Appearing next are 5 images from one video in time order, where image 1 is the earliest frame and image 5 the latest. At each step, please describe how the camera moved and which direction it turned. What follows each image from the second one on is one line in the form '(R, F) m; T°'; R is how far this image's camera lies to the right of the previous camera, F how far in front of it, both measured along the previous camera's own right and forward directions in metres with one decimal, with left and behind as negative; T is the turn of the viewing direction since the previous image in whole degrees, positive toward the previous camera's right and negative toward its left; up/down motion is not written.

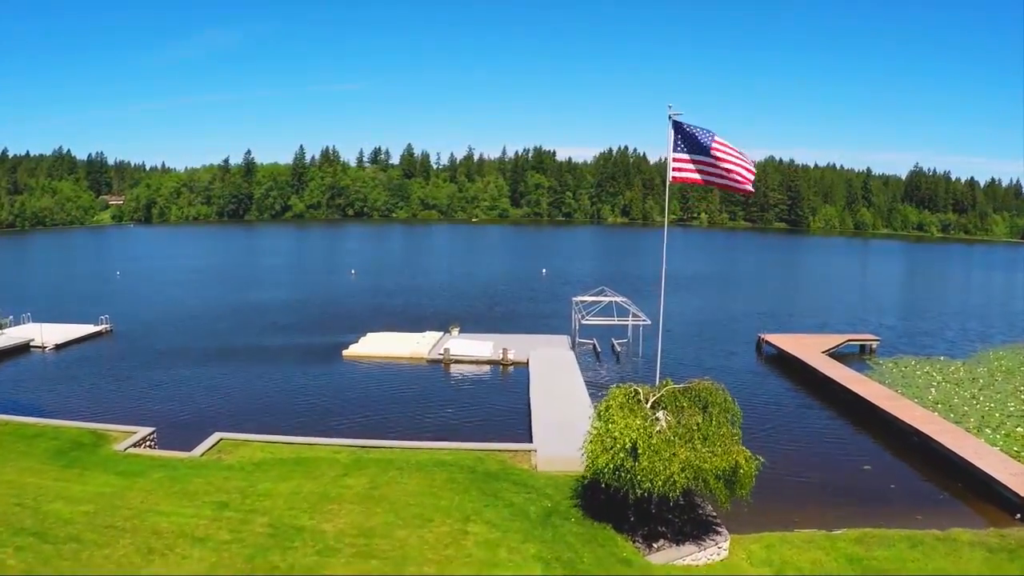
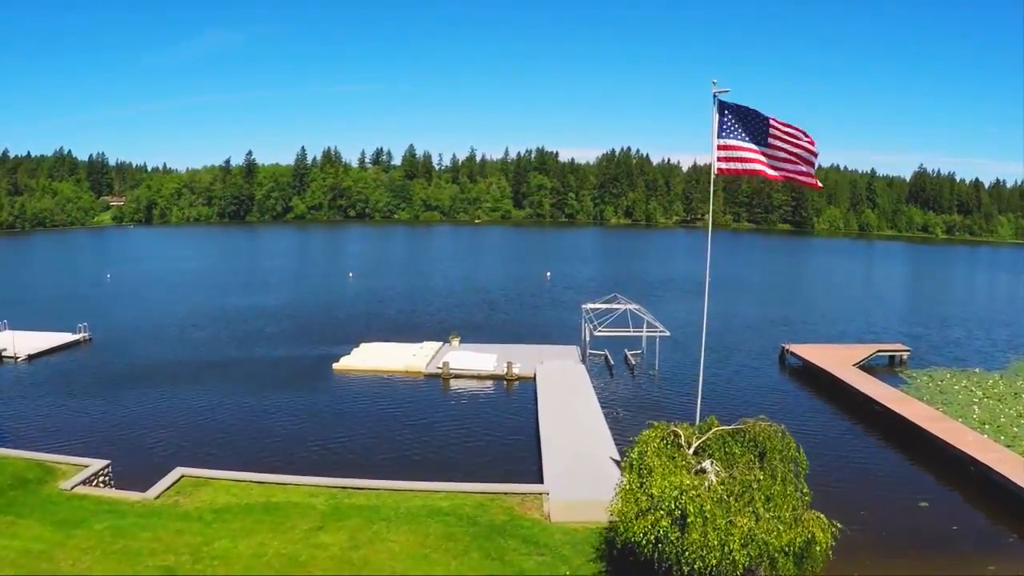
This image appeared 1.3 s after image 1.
(-0.2, +3.4) m; 0°
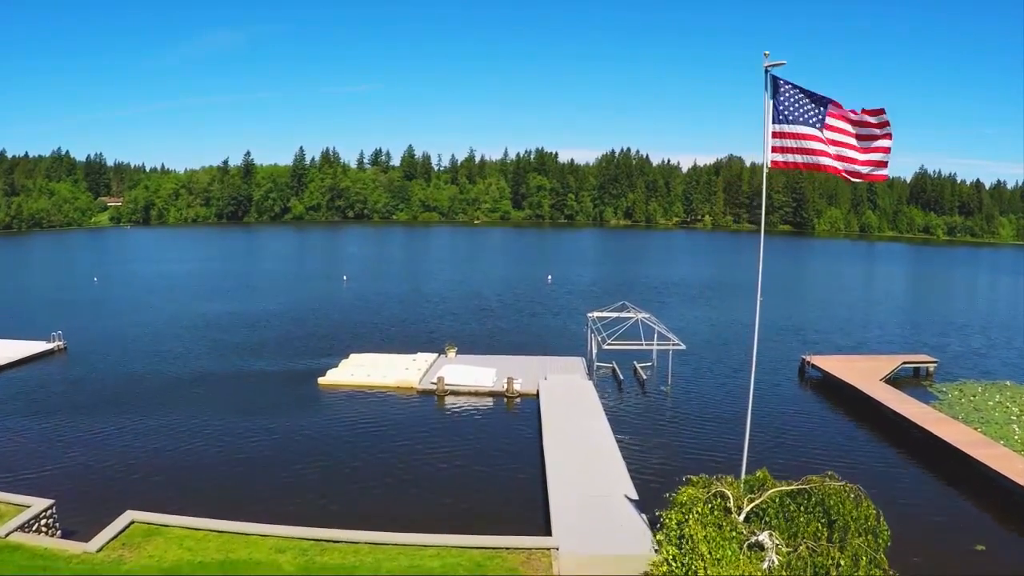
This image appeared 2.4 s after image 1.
(-0.1, +2.9) m; 0°
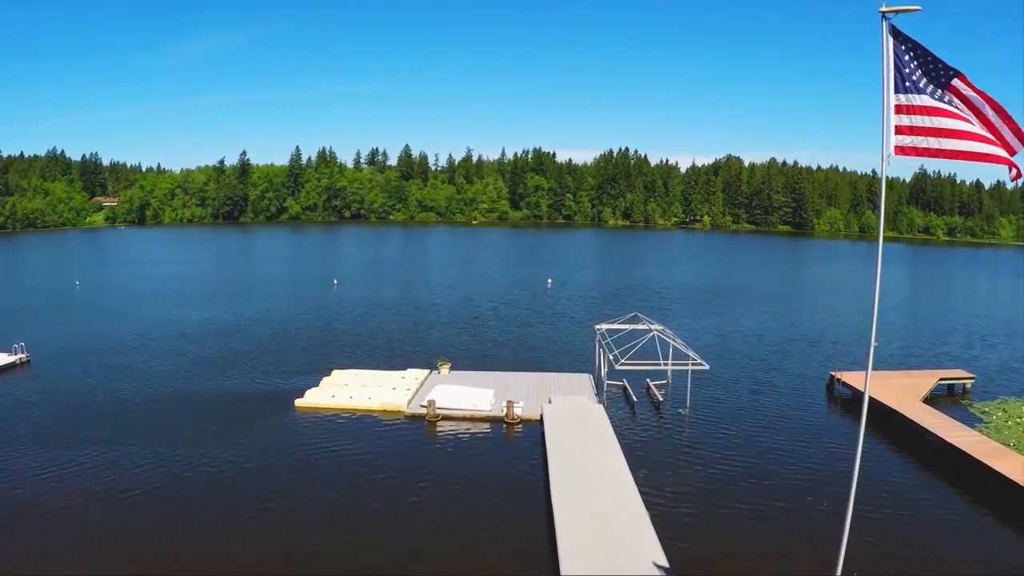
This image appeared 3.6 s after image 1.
(-0.1, +3.7) m; 0°
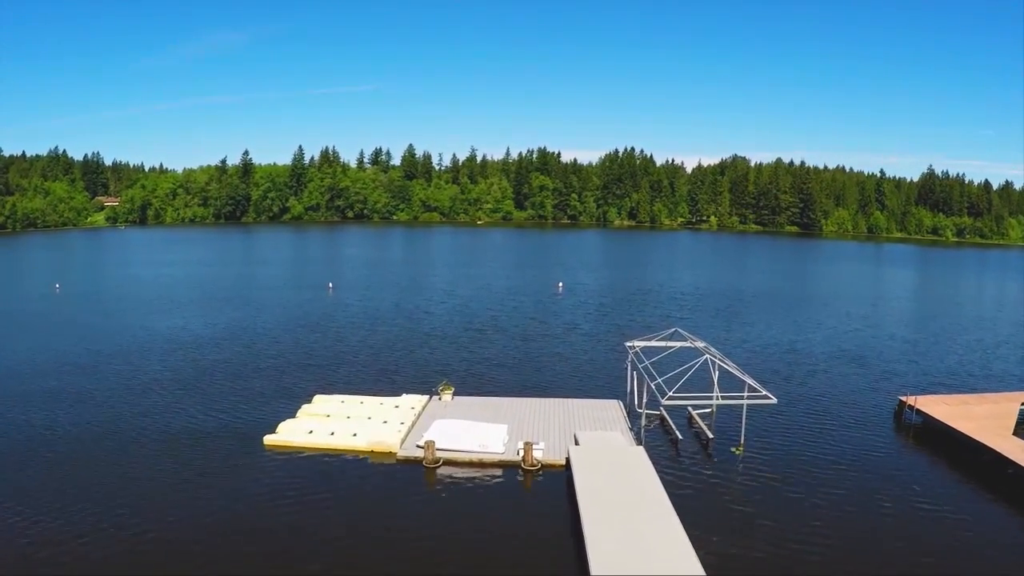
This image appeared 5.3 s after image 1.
(-0.5, +5.8) m; 0°
